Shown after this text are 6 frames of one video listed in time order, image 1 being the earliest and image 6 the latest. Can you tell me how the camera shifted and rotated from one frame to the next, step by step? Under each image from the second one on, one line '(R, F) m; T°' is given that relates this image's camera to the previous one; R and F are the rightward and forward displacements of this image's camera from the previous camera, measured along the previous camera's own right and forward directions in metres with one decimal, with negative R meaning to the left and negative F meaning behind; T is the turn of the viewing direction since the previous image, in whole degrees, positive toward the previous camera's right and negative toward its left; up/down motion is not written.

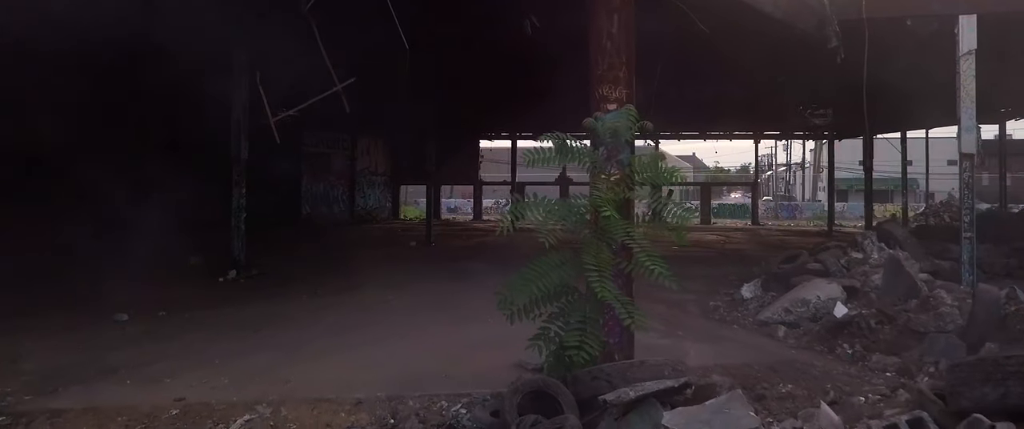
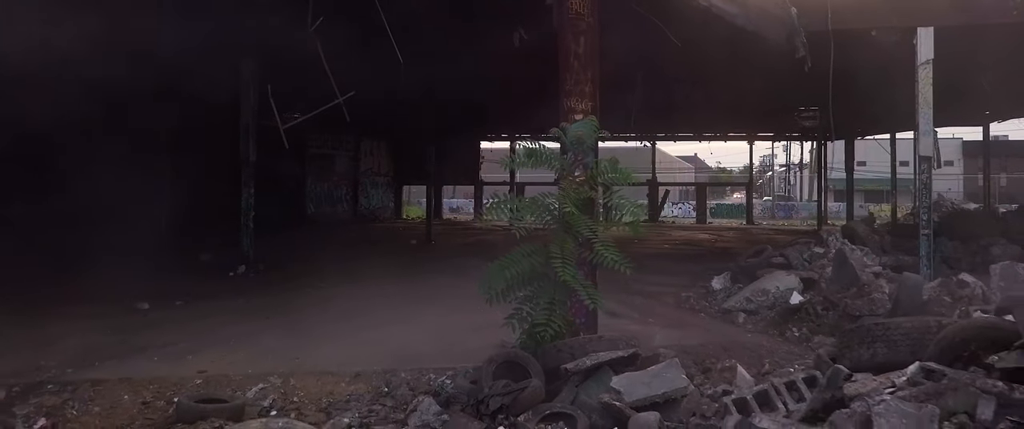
(+0.2, -0.7) m; 0°
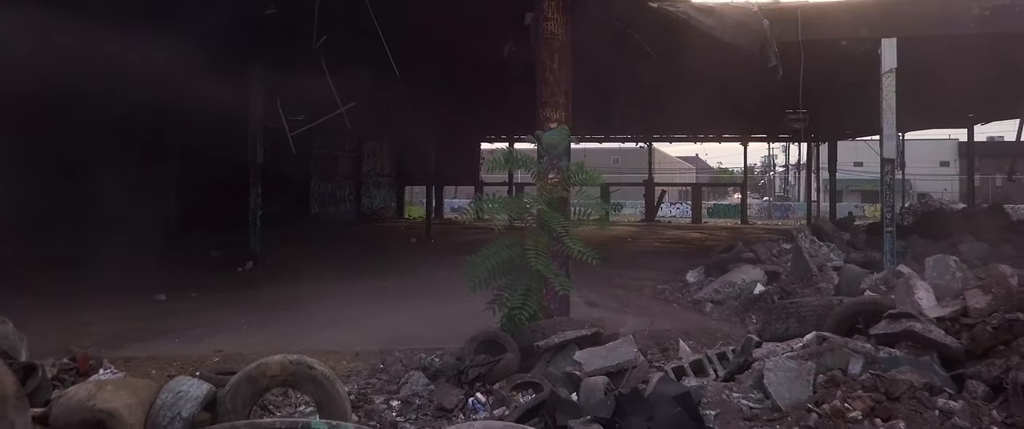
(+0.2, -0.7) m; 0°
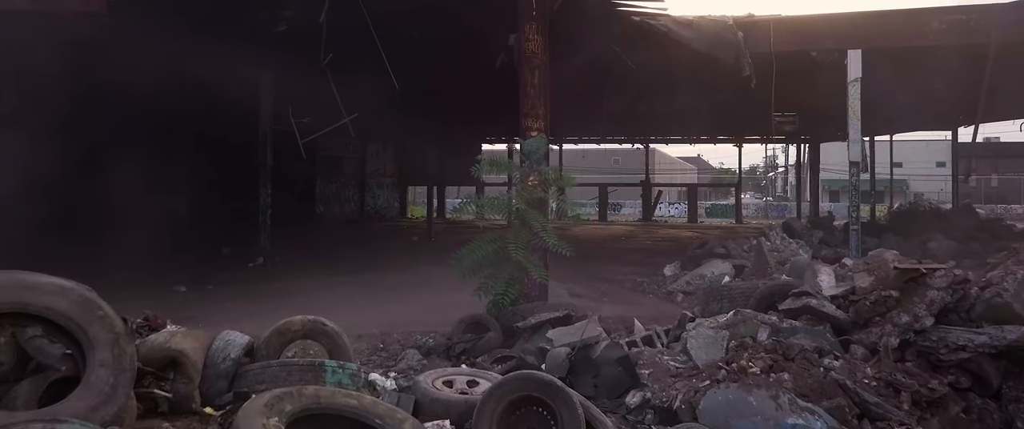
(+0.2, -0.8) m; 0°
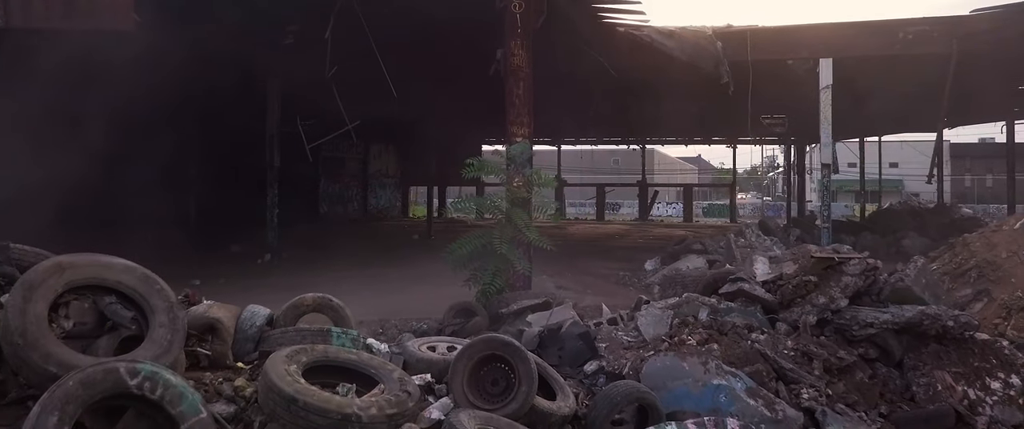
(+0.2, -0.7) m; 0°
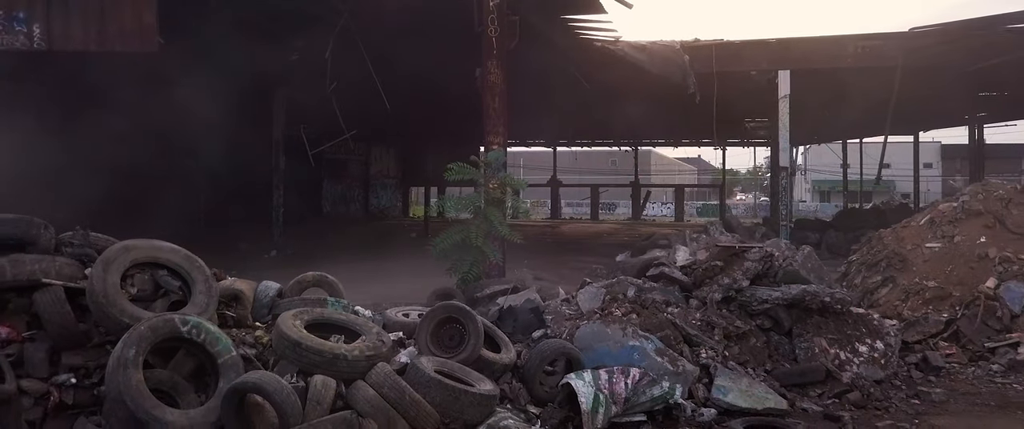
(+0.4, -1.1) m; 0°
